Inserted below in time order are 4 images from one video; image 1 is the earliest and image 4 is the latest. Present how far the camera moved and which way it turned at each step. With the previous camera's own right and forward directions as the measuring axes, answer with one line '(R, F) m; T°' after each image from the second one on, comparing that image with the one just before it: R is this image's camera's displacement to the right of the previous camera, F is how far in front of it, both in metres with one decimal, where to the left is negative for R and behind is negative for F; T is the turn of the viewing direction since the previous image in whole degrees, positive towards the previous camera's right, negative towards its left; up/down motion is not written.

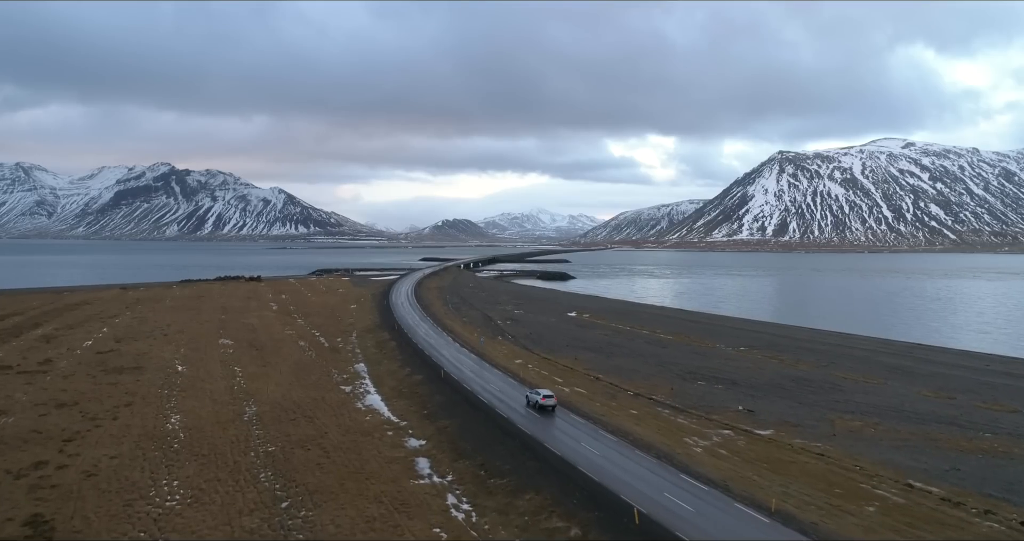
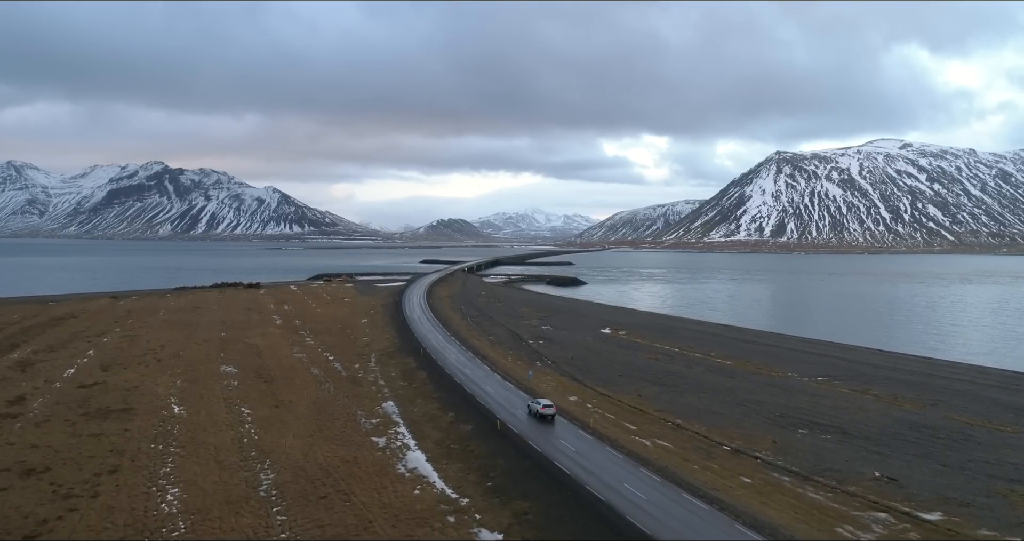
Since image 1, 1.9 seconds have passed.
(-2.9, +4.5) m; +1°
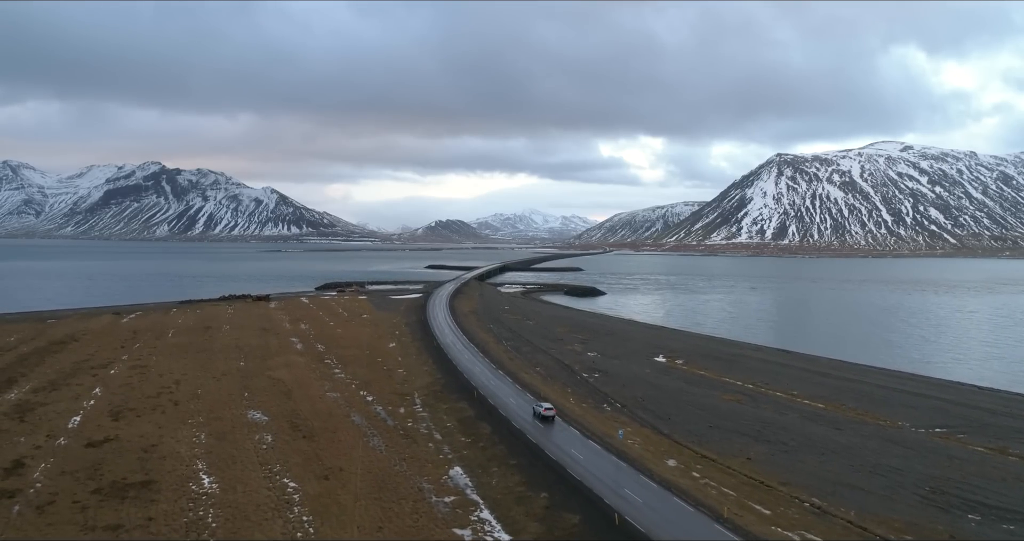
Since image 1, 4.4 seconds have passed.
(-3.8, +4.1) m; 0°
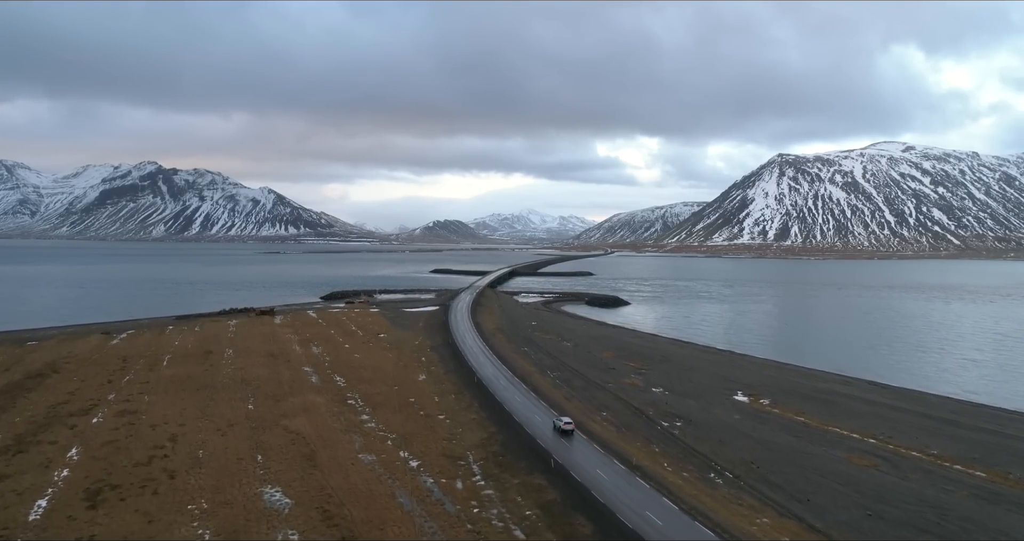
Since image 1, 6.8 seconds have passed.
(-3.9, +6.4) m; 0°
